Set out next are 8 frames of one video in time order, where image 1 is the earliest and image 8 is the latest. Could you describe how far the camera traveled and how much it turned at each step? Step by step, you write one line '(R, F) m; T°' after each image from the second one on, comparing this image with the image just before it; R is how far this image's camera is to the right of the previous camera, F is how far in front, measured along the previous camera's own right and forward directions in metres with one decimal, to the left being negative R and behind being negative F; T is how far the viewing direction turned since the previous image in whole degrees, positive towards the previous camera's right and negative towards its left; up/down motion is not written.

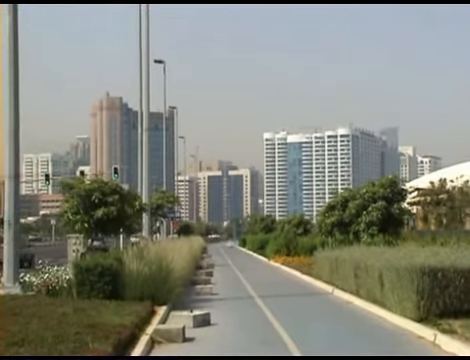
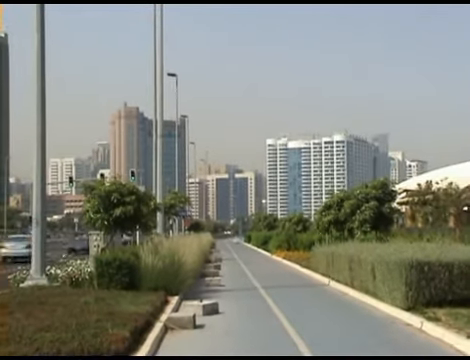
(+0.2, -1.6) m; -1°
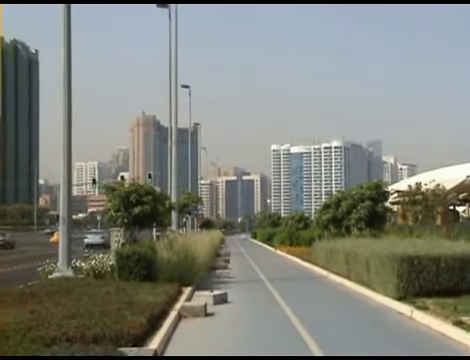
(+0.1, -1.8) m; -1°
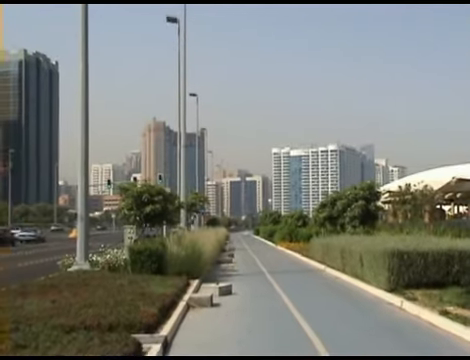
(+0.1, -1.6) m; 0°
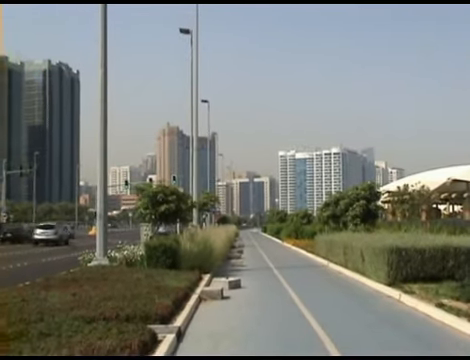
(0.0, -1.4) m; -1°
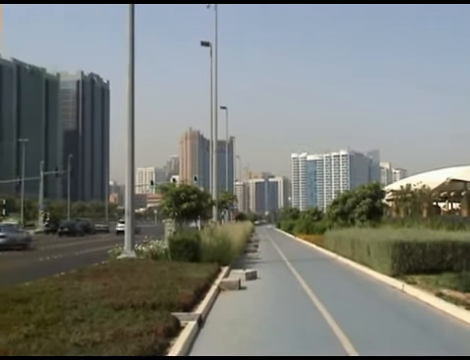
(+0.1, -2.0) m; -1°
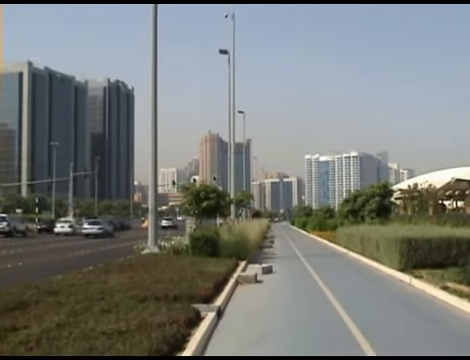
(0.0, -1.5) m; -1°
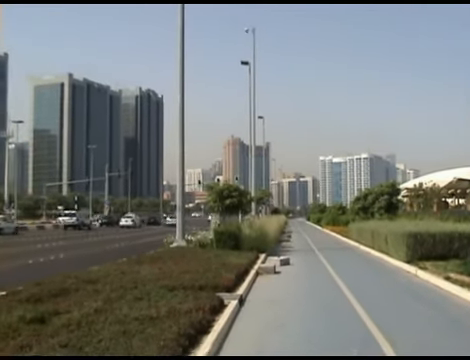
(+0.1, -2.4) m; -1°
